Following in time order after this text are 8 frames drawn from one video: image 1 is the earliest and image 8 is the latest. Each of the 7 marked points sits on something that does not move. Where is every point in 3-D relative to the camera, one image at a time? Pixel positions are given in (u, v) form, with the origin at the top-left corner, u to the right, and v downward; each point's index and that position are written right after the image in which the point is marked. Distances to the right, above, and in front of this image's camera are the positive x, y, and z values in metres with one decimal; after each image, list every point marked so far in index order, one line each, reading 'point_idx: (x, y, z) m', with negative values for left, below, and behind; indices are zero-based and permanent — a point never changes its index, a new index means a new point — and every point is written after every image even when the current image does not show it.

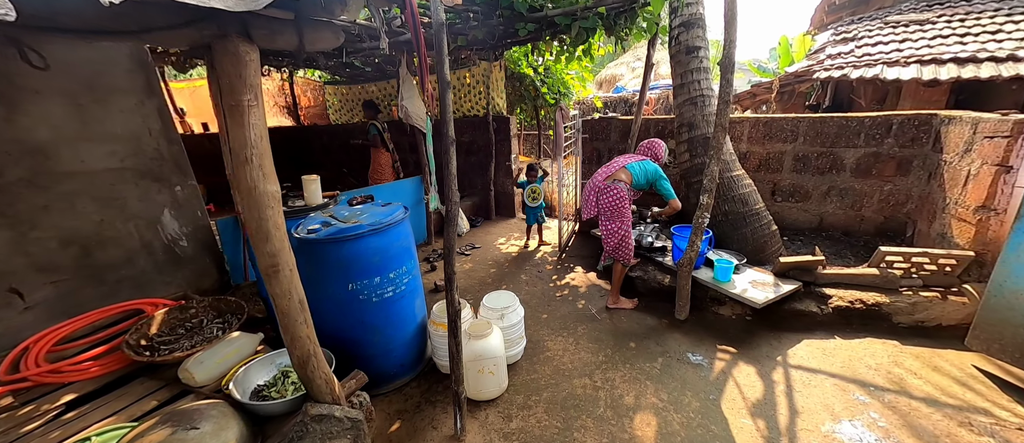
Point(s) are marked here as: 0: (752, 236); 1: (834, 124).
0: (+2.4, -0.1, +3.2) m
1: (+3.5, +1.1, +3.6) m
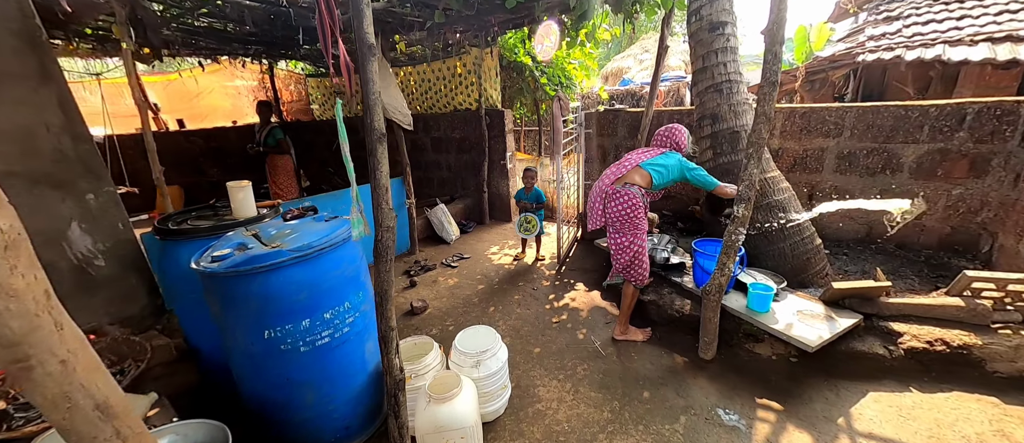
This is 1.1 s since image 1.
0: (+2.3, -0.3, +2.7) m
1: (+3.4, +1.0, +2.9) m
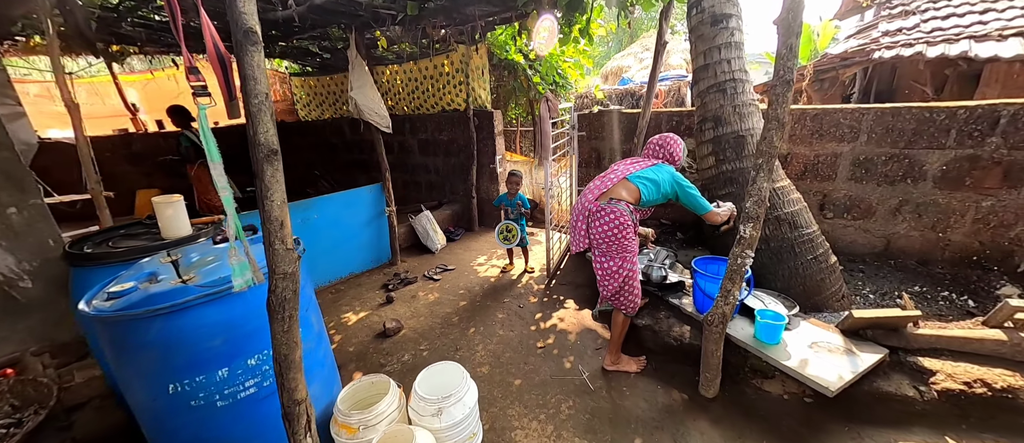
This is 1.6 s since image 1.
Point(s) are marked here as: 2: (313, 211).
0: (+2.1, -0.4, +2.4) m
1: (+3.3, +0.8, +2.6) m
2: (-2.1, +0.1, +3.5) m
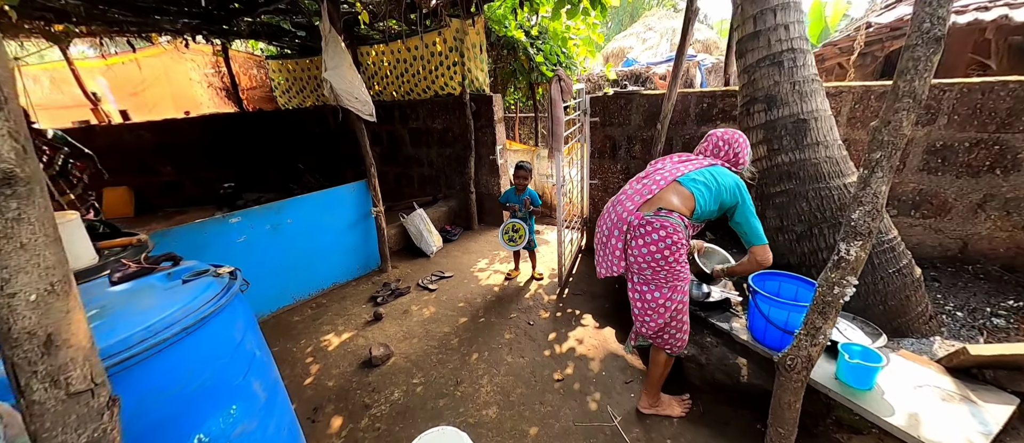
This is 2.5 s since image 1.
0: (+2.2, -0.4, +1.9) m
1: (+3.3, +0.8, +2.2) m
2: (-2.1, 0.0, +3.0) m
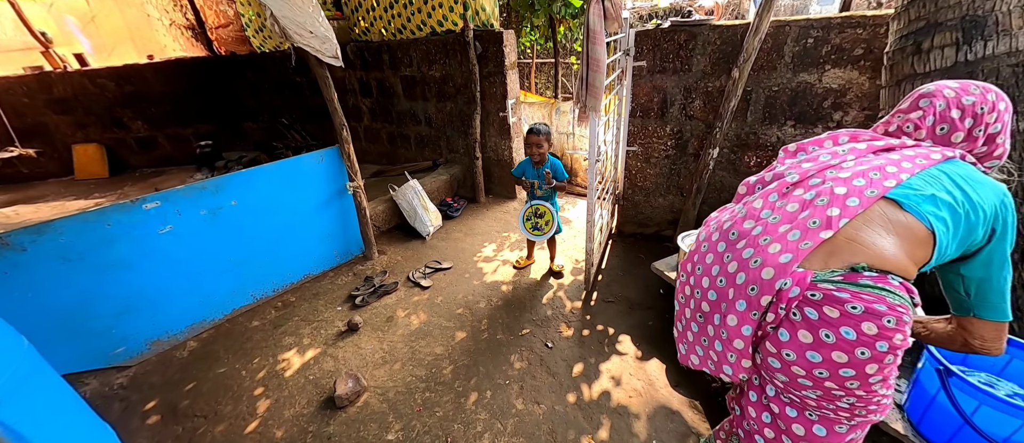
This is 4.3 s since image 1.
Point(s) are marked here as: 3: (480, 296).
0: (+2.2, -0.5, +1.1) m
1: (+3.4, +0.8, +1.2) m
2: (-2.0, +0.2, +2.3) m
3: (-0.3, -0.6, +2.5) m
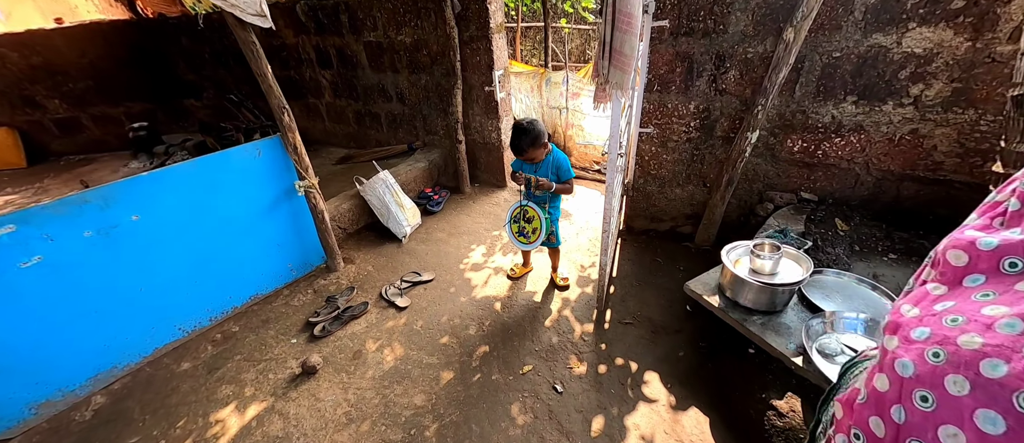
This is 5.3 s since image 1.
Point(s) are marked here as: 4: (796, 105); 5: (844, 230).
0: (+2.3, -0.6, +0.8) m
1: (+3.4, +0.7, +0.8) m
2: (-2.0, +0.1, +1.7) m
3: (-0.3, -0.6, +2.1) m
4: (+1.7, +0.7, +2.0) m
5: (+2.0, -0.1, +2.0) m
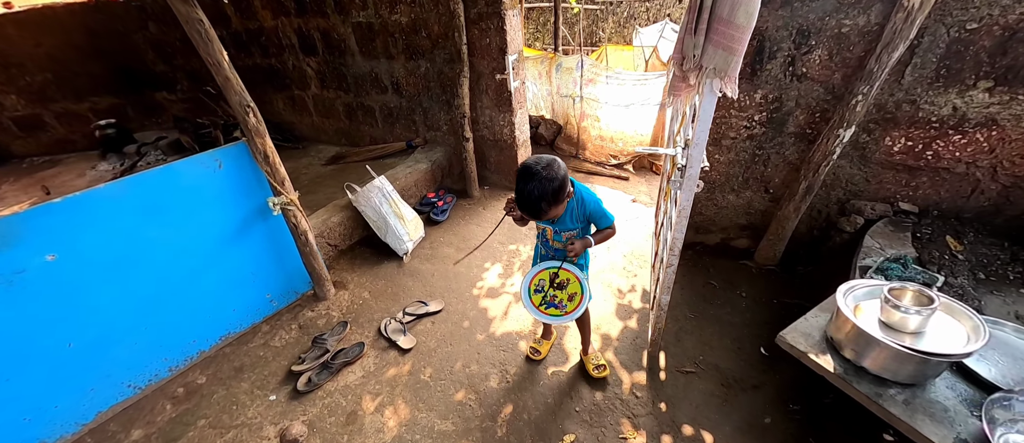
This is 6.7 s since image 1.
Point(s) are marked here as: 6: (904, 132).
0: (+2.4, -0.7, +0.4) m
1: (+3.5, +0.6, +0.3) m
2: (-1.9, -0.1, +1.3) m
3: (-0.1, -0.8, +1.7) m
4: (+1.9, +0.6, +1.6) m
5: (+2.2, -0.1, +1.6) m
6: (+2.0, +0.4, +1.6) m
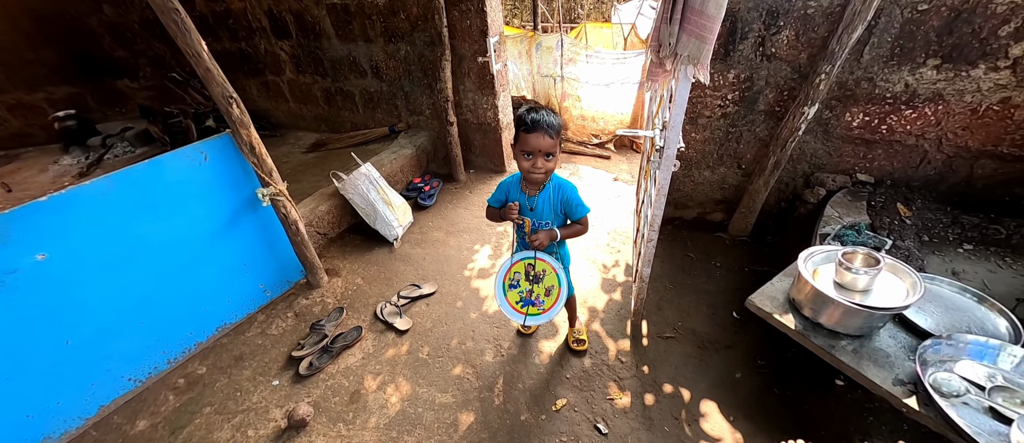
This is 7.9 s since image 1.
0: (+2.4, -0.6, +0.6) m
1: (+3.5, +0.7, +0.5) m
2: (-1.9, -0.1, +1.2) m
3: (-0.2, -0.7, +1.8) m
4: (+1.8, +0.8, +1.7) m
5: (+2.1, 0.0, +1.7) m
6: (+1.9, +0.6, +1.8) m
